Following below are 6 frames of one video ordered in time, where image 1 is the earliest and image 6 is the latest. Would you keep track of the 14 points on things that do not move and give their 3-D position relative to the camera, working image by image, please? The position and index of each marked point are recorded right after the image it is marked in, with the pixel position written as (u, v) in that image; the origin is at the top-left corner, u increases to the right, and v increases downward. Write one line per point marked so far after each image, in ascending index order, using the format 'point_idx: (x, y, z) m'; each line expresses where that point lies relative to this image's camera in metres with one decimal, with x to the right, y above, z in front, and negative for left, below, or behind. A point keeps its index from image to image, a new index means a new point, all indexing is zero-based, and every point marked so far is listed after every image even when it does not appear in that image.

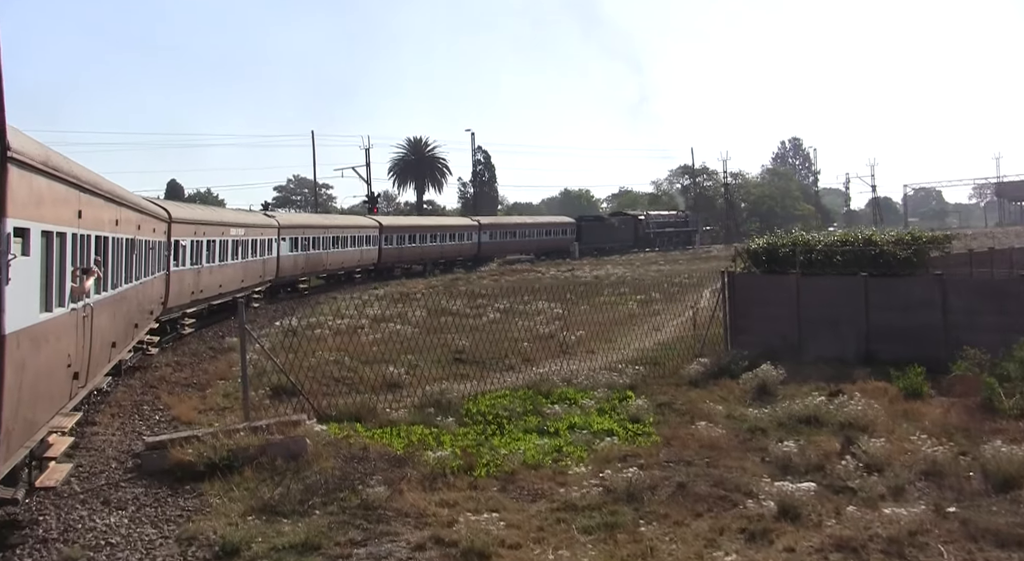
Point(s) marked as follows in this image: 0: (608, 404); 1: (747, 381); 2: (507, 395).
0: (+1.4, -1.9, +14.0) m
1: (+3.8, -1.6, +14.9) m
2: (-0.1, -1.8, +14.7) m
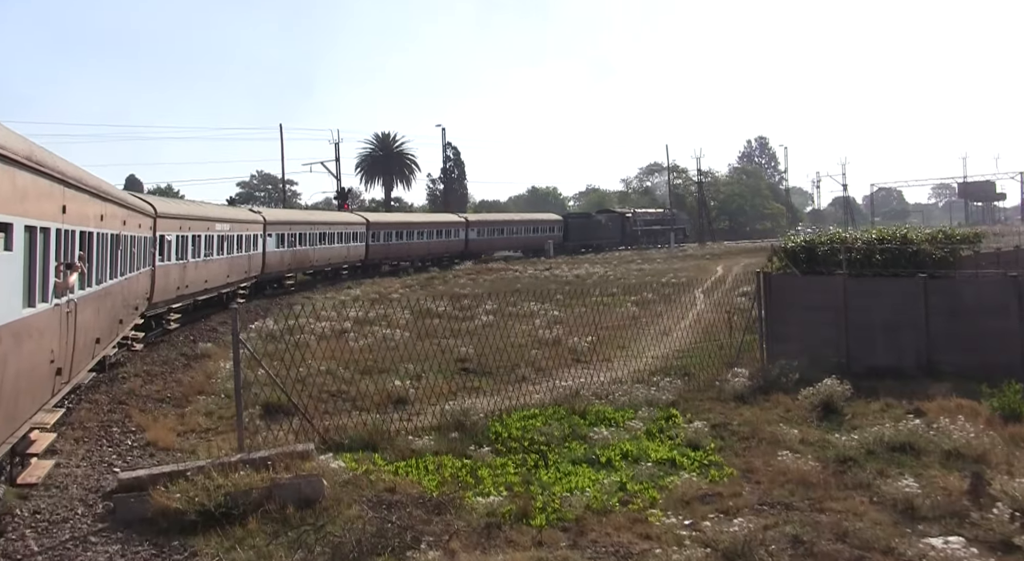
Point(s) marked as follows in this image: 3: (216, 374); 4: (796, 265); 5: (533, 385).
0: (+1.9, -1.9, +12.2) m
1: (+4.2, -1.7, +13.2) m
2: (+0.4, -1.8, +12.9) m
3: (-5.8, -1.9, +18.2) m
4: (+5.3, +0.3, +17.3) m
5: (+0.3, -1.9, +16.6) m
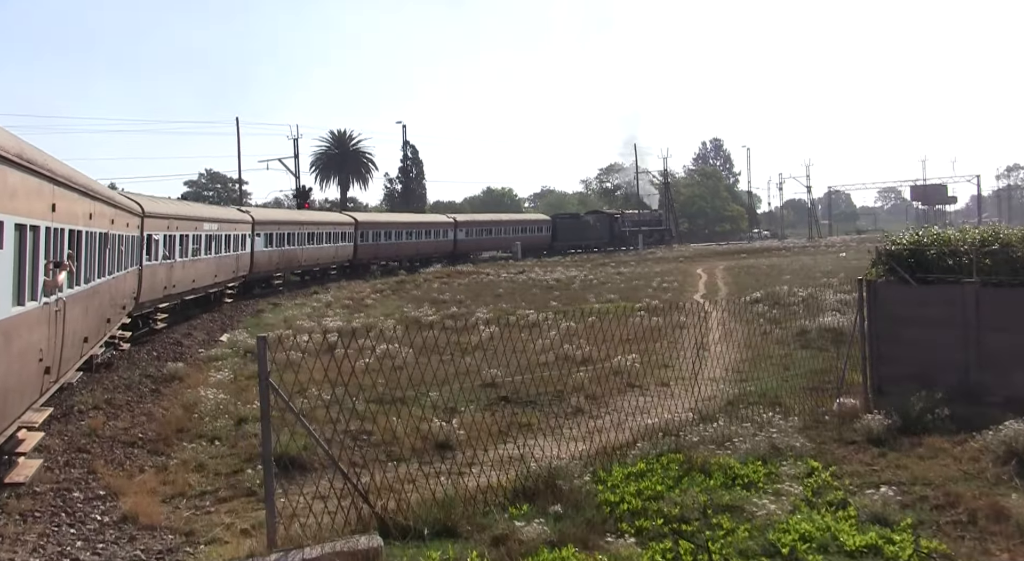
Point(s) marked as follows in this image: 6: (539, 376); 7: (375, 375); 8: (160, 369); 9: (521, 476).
0: (+3.0, -2.1, +9.2) m
1: (+5.2, -1.8, +10.3) m
2: (+1.4, -2.0, +9.8) m
3: (-5.0, -2.0, +14.8) m
4: (+6.1, +0.1, +14.5) m
5: (+1.2, -2.1, +13.5) m
6: (+0.5, -1.8, +17.6) m
7: (-2.7, -1.8, +18.0) m
8: (-7.5, -1.9, +19.8) m
9: (+0.1, -2.0, +9.7) m
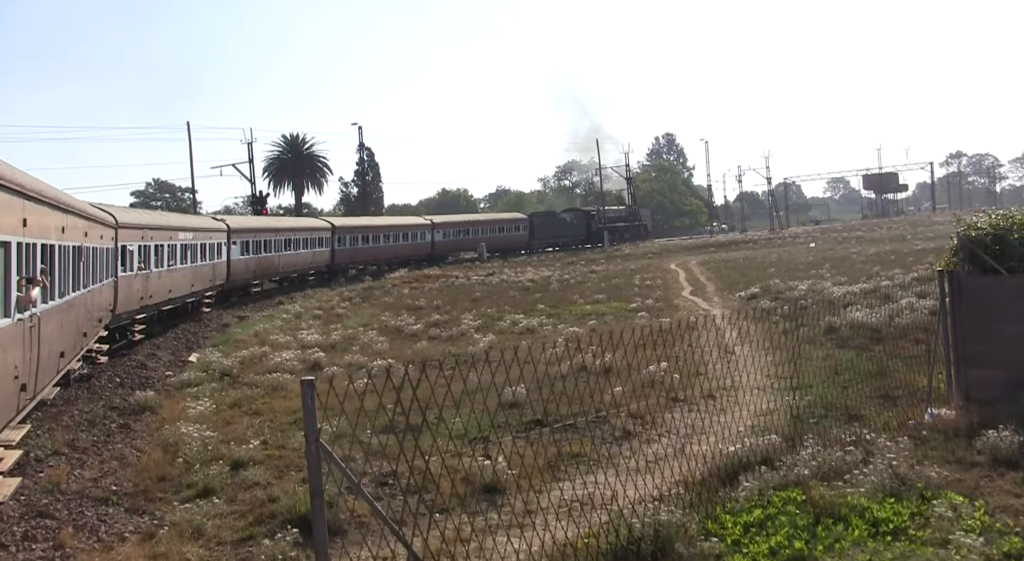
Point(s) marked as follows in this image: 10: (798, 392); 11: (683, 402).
0: (+3.7, -2.0, +7.4) m
1: (+5.9, -1.7, +8.6) m
2: (+2.1, -2.0, +7.9) m
3: (-4.5, -2.3, +12.6) m
4: (+6.5, +0.3, +12.8) m
5: (+1.8, -2.1, +11.6) m
6: (+0.9, -1.9, +15.6) m
7: (-2.3, -2.0, +15.9) m
8: (-7.3, -2.2, +17.5) m
9: (+0.8, -2.1, +7.7) m
10: (+4.5, -1.7, +14.4) m
11: (+2.6, -1.8, +14.1) m
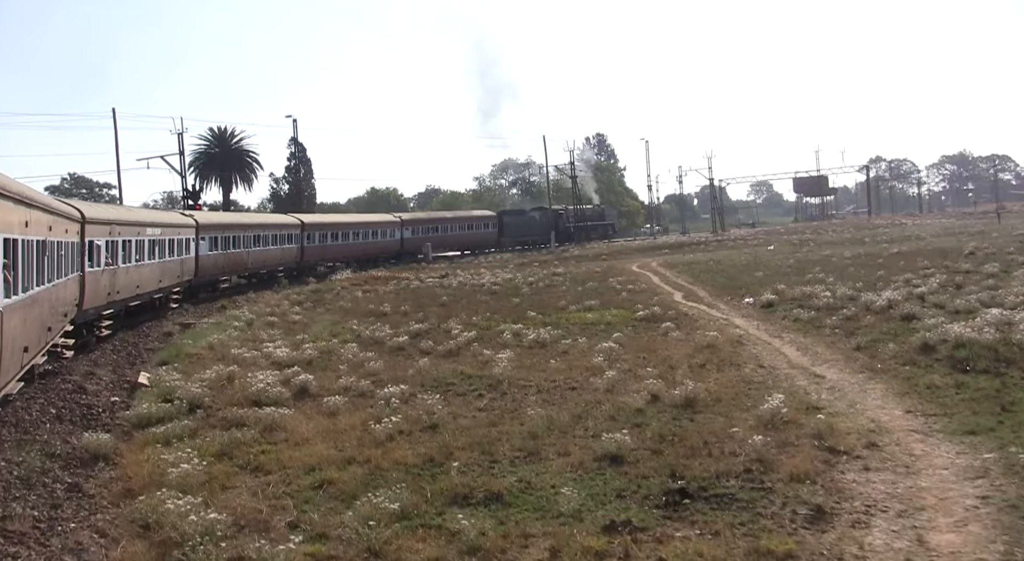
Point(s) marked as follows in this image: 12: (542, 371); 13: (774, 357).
0: (+5.5, -2.2, +4.0) m
1: (+7.6, -1.9, +5.4) m
2: (+3.9, -2.1, +4.4) m
3: (-3.1, -2.4, +8.5) m
4: (+7.8, +0.1, +9.6) m
5: (+3.2, -2.2, +8.0) m
6: (+2.0, -2.0, +11.9) m
7: (-1.2, -2.1, +12.0) m
8: (-6.3, -2.3, +13.2) m
9: (+2.6, -2.2, +4.1) m
10: (+5.7, -1.9, +11.1) m
11: (+3.9, -2.0, +10.6) m
12: (+0.5, -1.7, +18.5) m
13: (+5.2, -1.5, +18.7) m
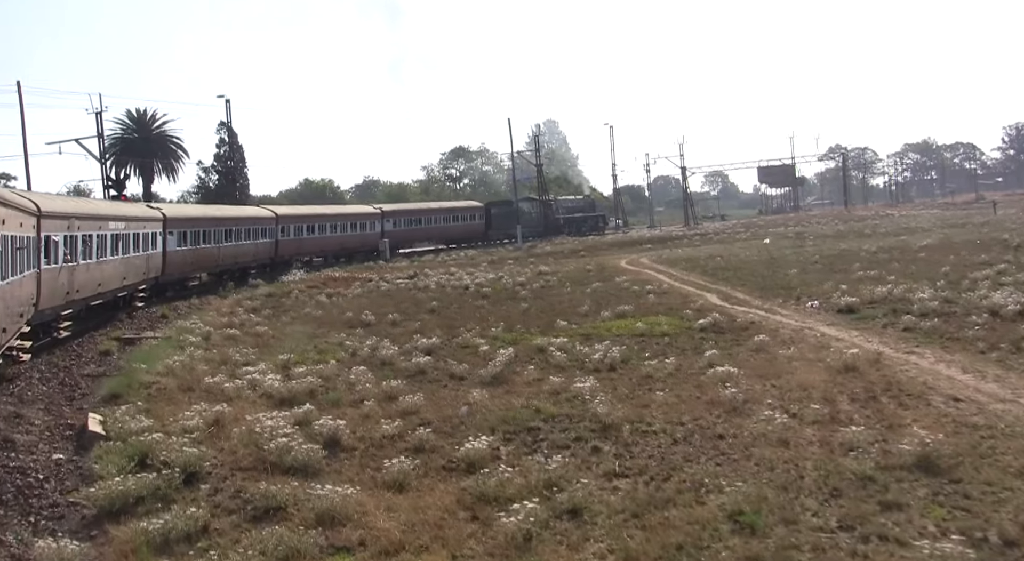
0: (+7.7, -2.2, -0.2) m
1: (+9.8, -1.9, +1.3) m
2: (+6.1, -2.2, +0.1) m
3: (-1.1, -2.5, +4.0) m
4: (+9.8, +0.1, +5.5) m
5: (+5.3, -2.3, +3.7) m
6: (+3.9, -2.1, +7.6) m
7: (+0.7, -2.2, +7.5) m
8: (-4.4, -2.5, +8.4) m
9: (+4.8, -2.3, -0.2) m
10: (+7.6, -1.9, +6.9) m
11: (+5.8, -2.0, +6.3) m
12: (+2.1, -1.8, +14.1) m
13: (+6.8, -1.6, +14.4) m
